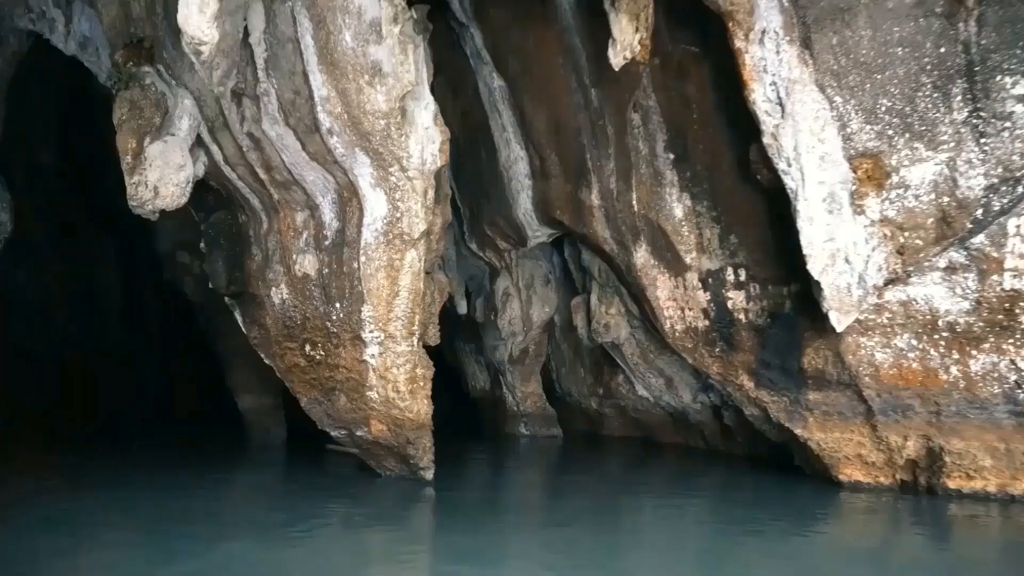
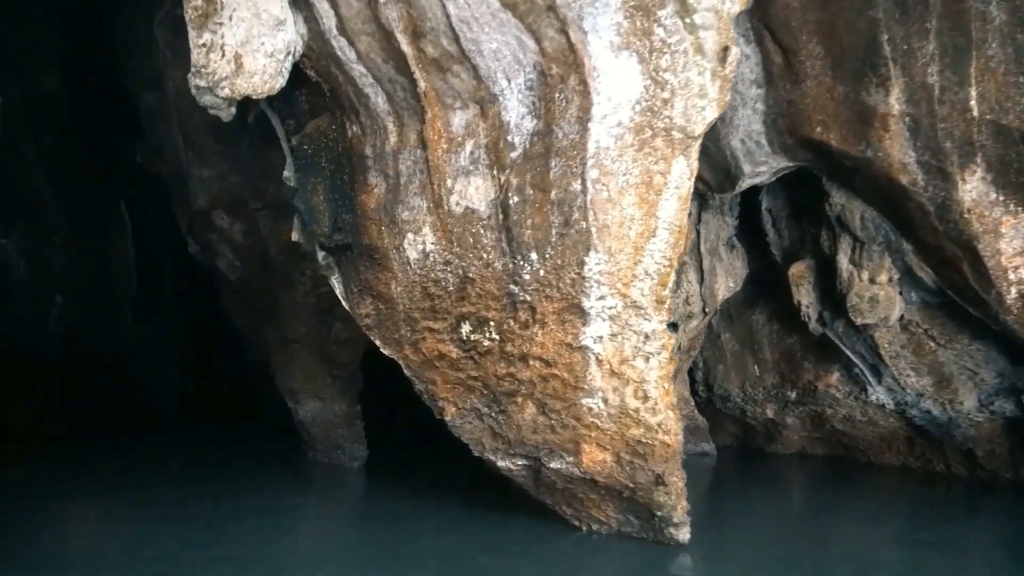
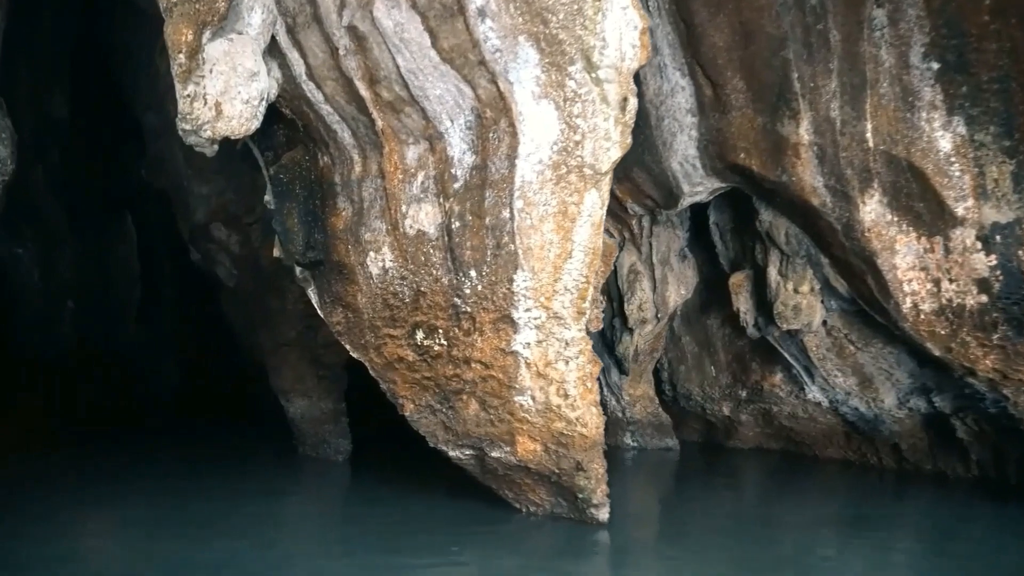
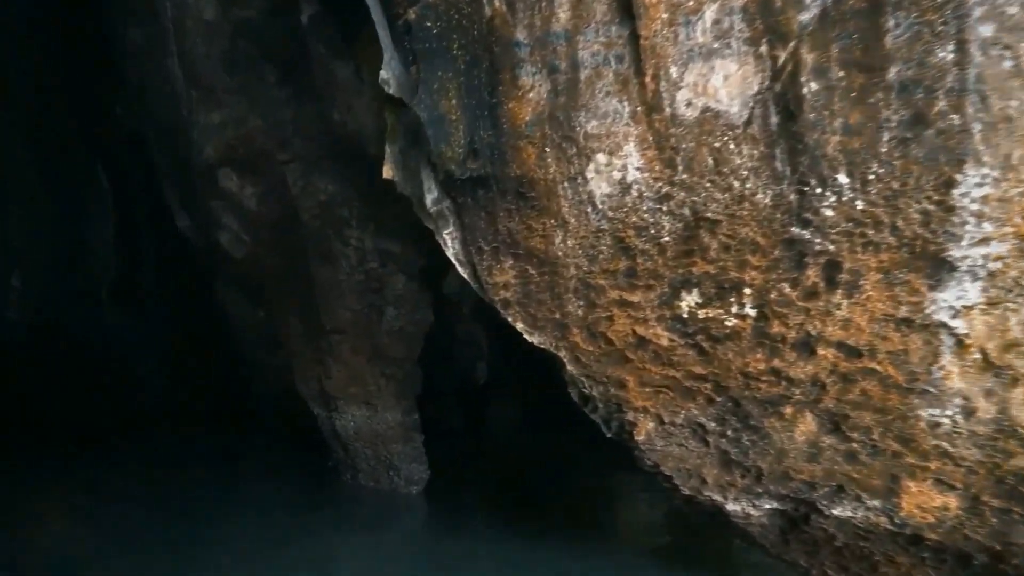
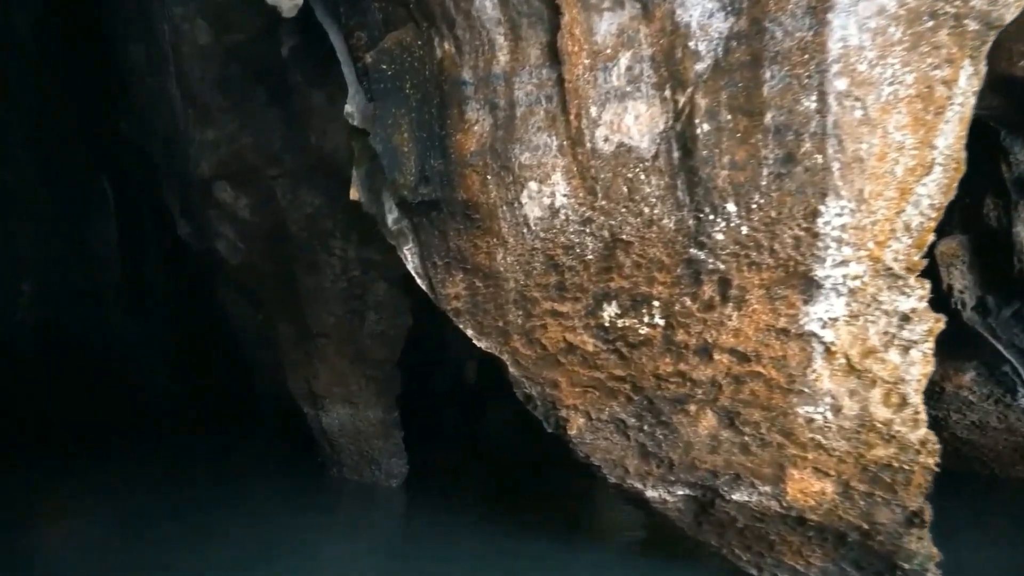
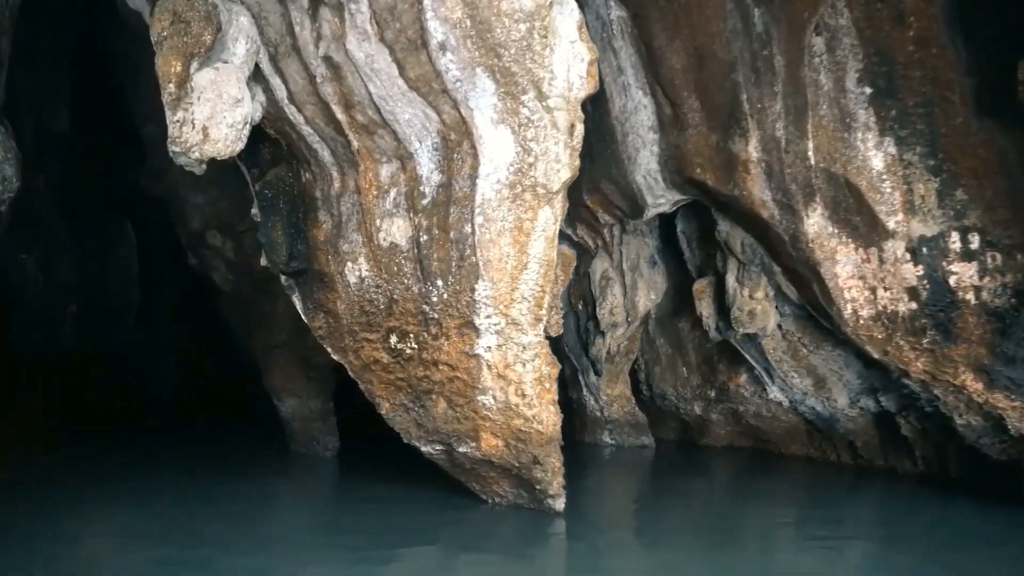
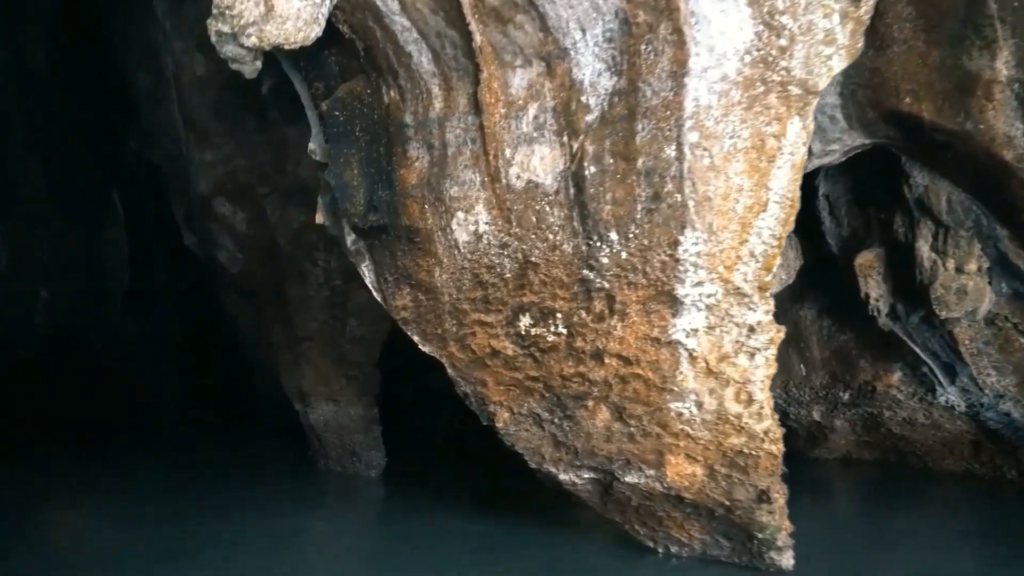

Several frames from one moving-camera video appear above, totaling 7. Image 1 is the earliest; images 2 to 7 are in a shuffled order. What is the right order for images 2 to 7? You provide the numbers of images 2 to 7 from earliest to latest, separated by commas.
6, 3, 2, 7, 5, 4
